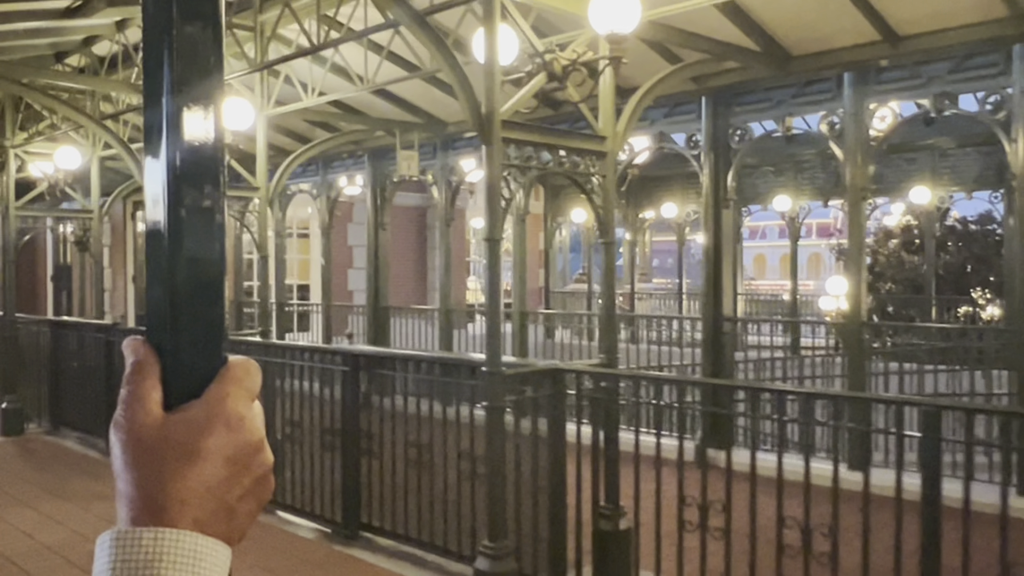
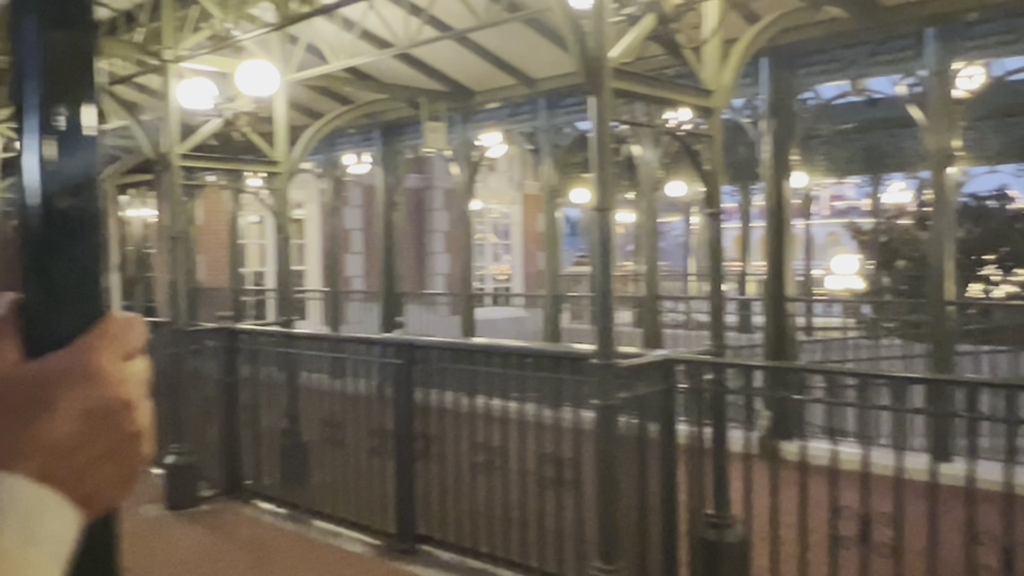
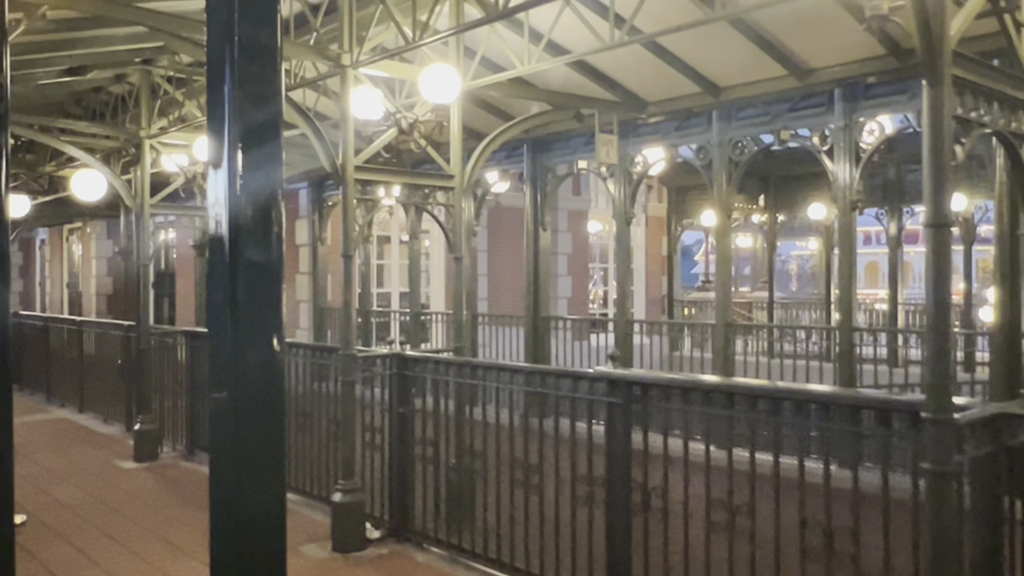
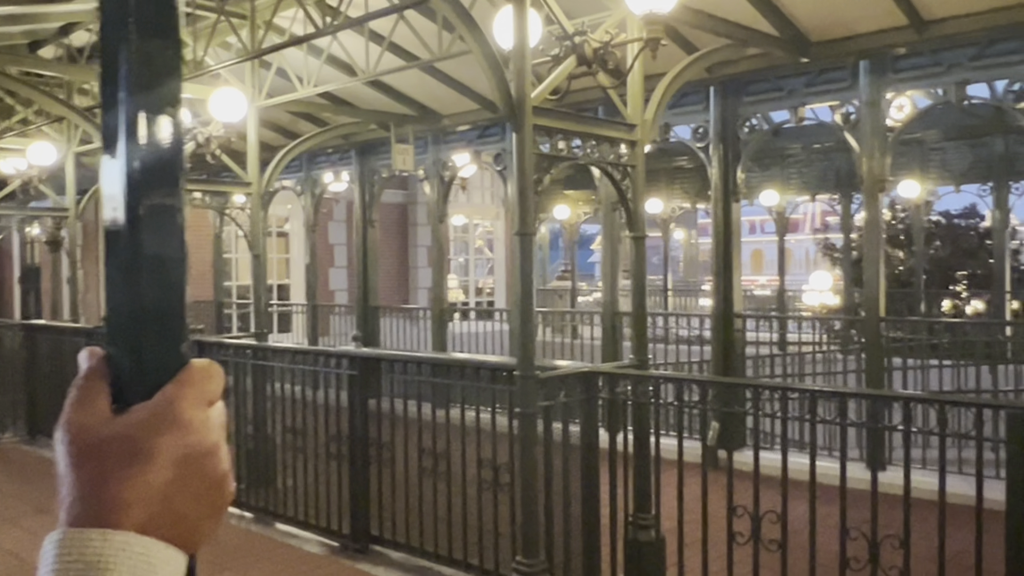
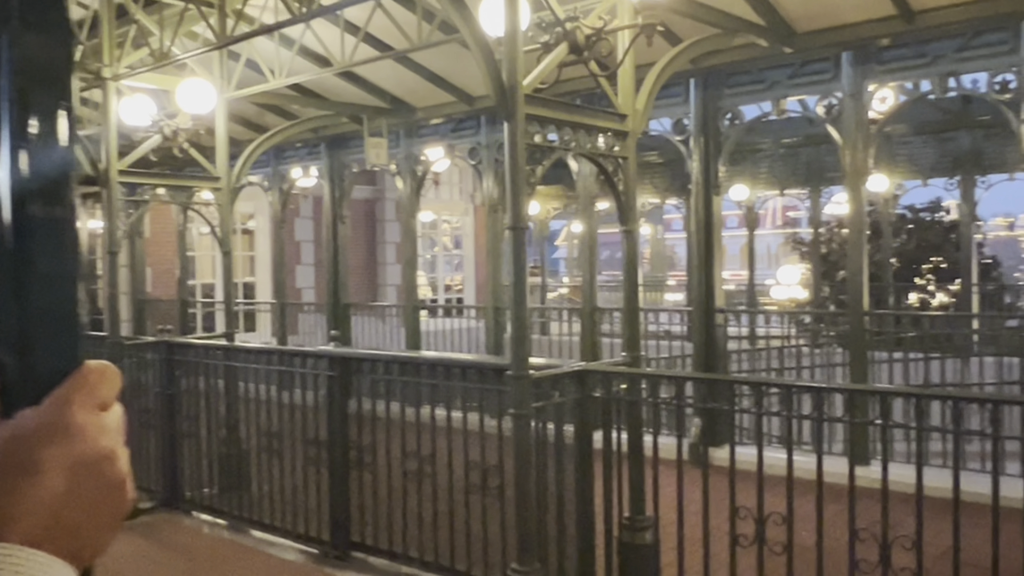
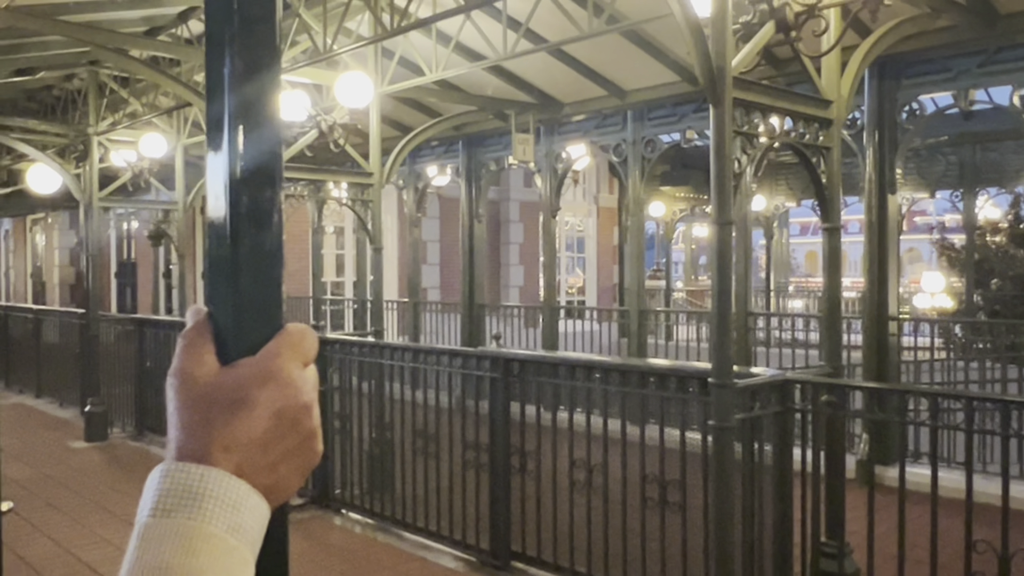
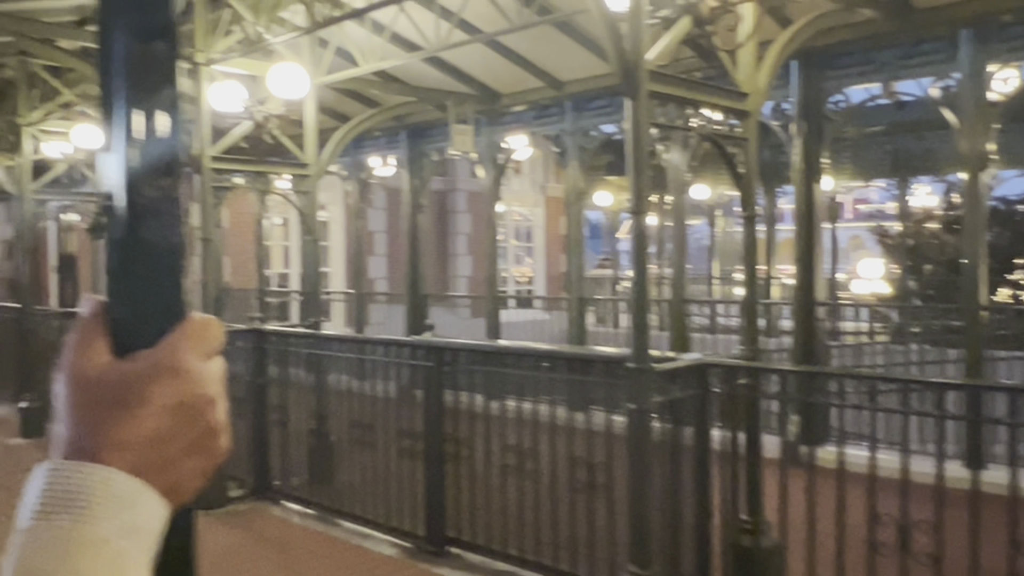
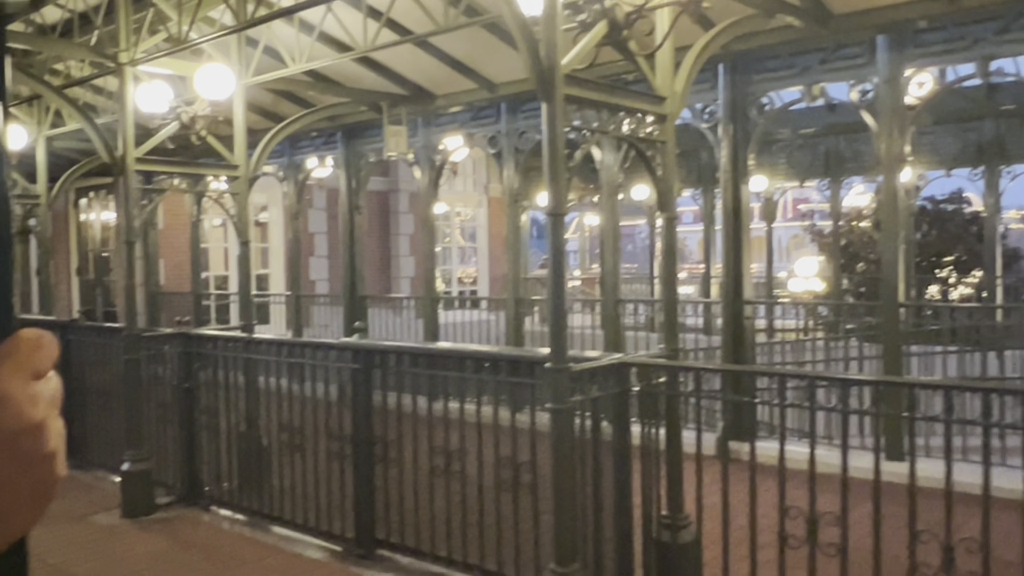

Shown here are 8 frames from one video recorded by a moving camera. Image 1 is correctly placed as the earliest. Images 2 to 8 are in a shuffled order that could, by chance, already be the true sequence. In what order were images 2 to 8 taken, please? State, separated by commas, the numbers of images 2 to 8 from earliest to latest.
4, 5, 8, 2, 7, 6, 3
